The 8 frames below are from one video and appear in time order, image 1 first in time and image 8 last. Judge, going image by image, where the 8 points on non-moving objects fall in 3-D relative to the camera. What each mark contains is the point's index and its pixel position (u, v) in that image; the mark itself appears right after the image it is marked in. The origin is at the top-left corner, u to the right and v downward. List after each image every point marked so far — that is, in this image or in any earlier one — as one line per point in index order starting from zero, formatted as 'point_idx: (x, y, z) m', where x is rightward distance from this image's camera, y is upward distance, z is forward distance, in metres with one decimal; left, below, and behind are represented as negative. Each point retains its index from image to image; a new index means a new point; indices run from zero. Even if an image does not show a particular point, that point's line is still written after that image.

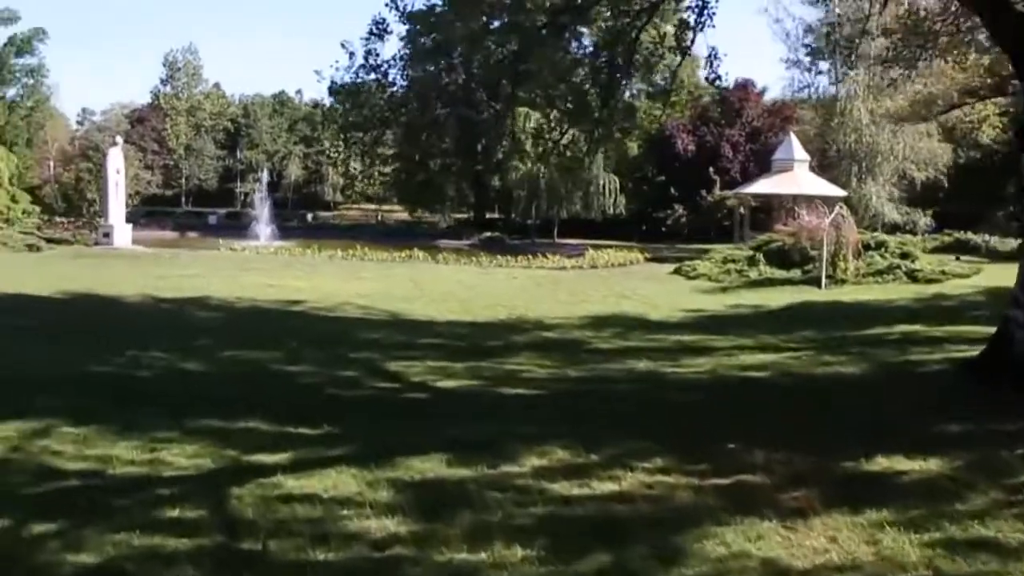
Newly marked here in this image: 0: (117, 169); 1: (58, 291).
0: (-6.9, +2.1, +18.4) m
1: (-5.2, 0.0, +12.1) m
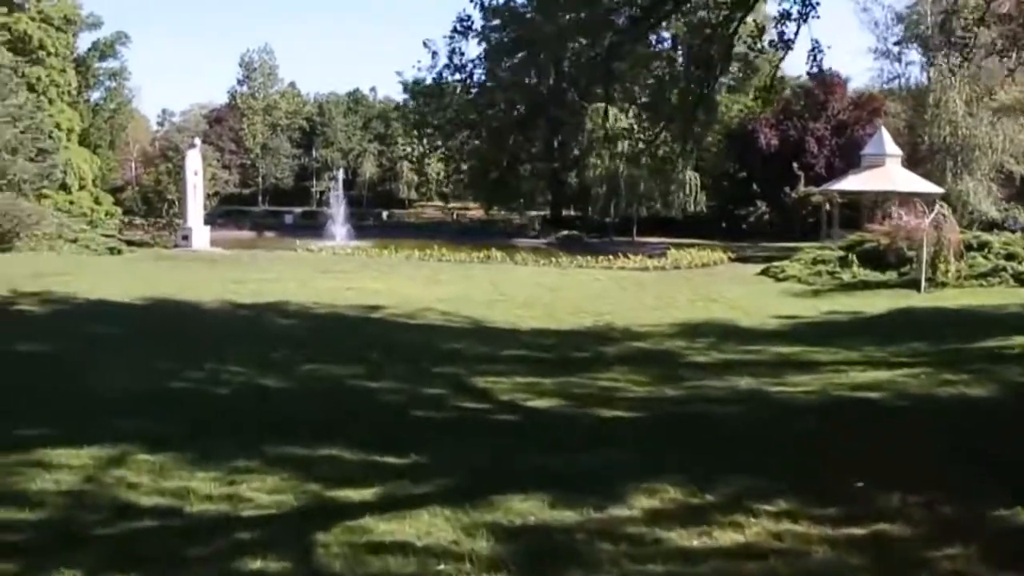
0: (-5.6, +2.0, +18.5) m
1: (-4.3, -0.1, +12.1) m
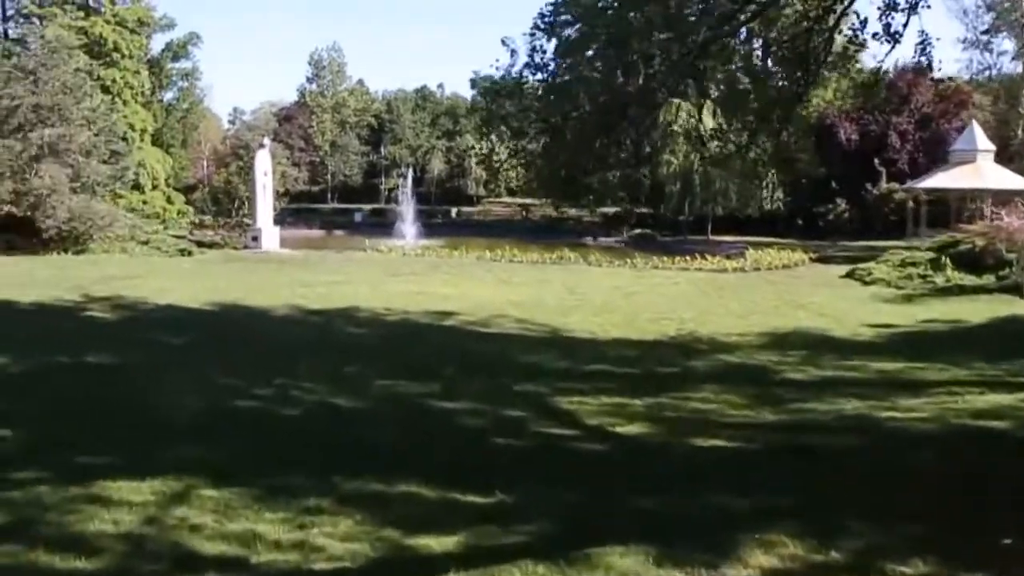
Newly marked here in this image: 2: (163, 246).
0: (-4.3, +2.0, +18.3) m
1: (-3.4, -0.2, +11.9) m
2: (-5.9, +0.7, +17.7) m
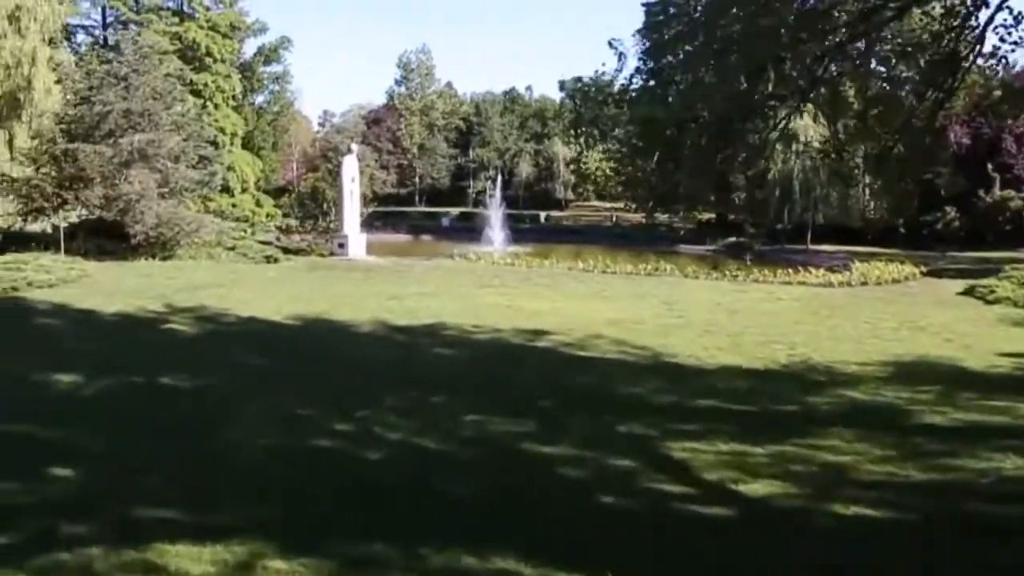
0: (-2.7, +1.9, +18.0) m
1: (-2.4, -0.3, +11.5) m
2: (-4.4, +0.6, +17.5) m
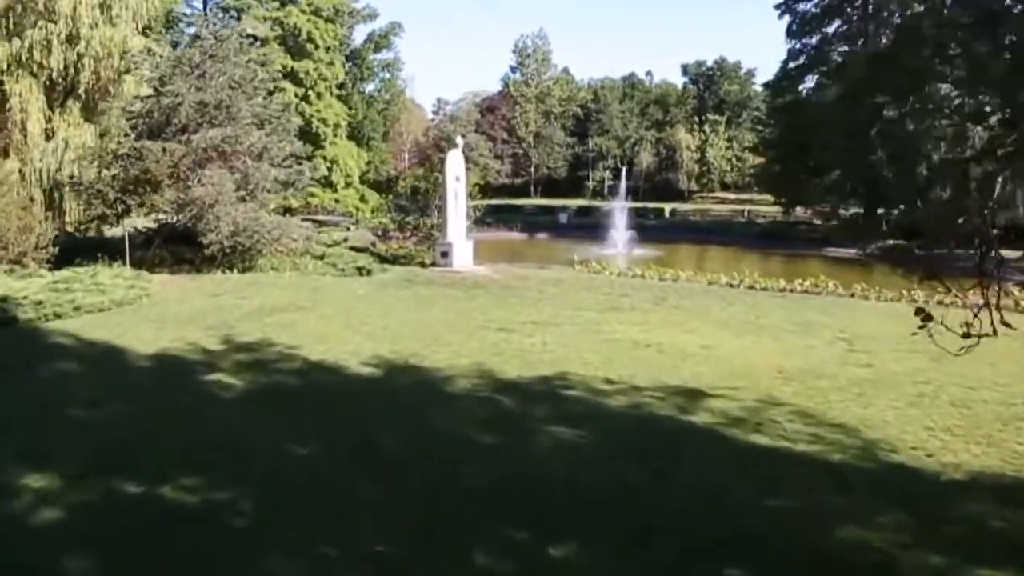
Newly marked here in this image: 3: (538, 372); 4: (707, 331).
0: (-0.8, +1.6, +15.6) m
1: (-1.2, -0.6, +9.2) m
2: (-2.5, +0.4, +15.3) m
3: (+0.2, -0.7, +8.7) m
4: (+2.1, -0.4, +11.1) m
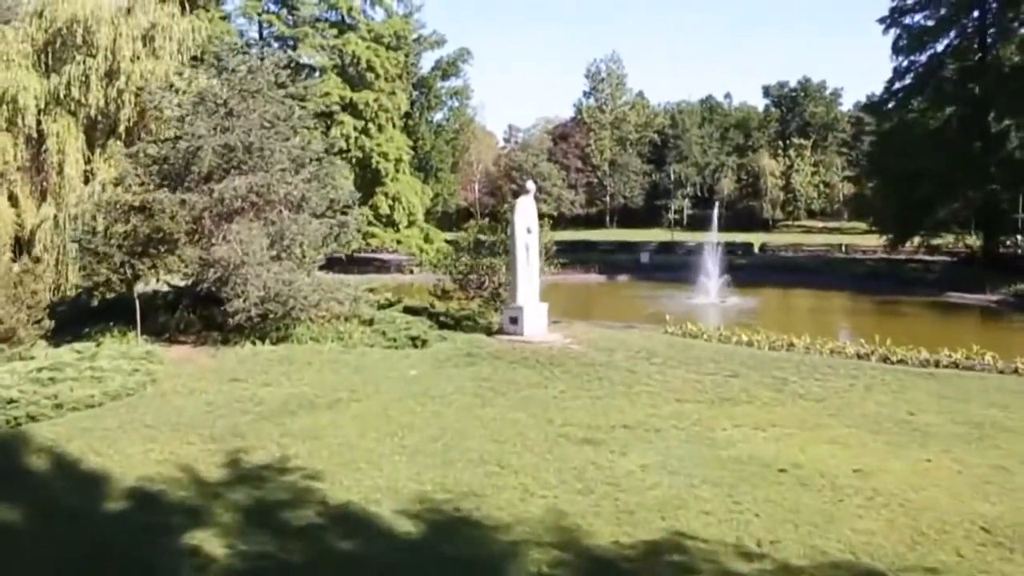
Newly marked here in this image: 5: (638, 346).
0: (+0.2, +0.8, +13.3) m
1: (-0.6, -1.4, +6.8) m
2: (-1.5, -0.5, +13.0) m
3: (+0.8, -1.4, +6.2) m
4: (+2.8, -1.2, +8.5) m
5: (+1.6, -0.7, +13.1) m
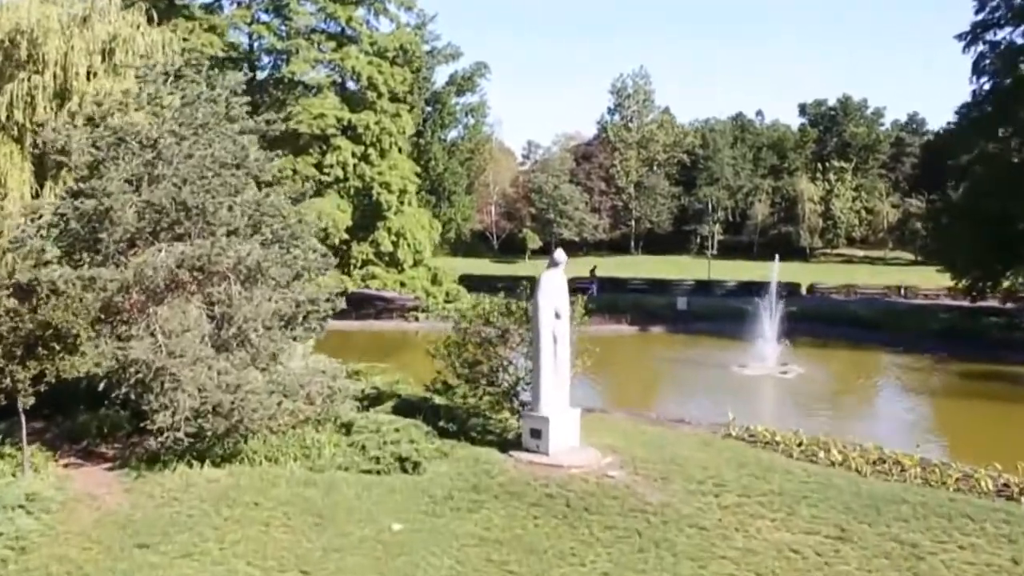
0: (+0.4, -0.2, +10.1) m
1: (-0.5, -2.3, +3.6) m
2: (-1.3, -1.5, +9.9) m
3: (+0.8, -2.3, +3.0) m
4: (+2.9, -2.2, +5.3) m
5: (+1.8, -1.7, +9.9) m
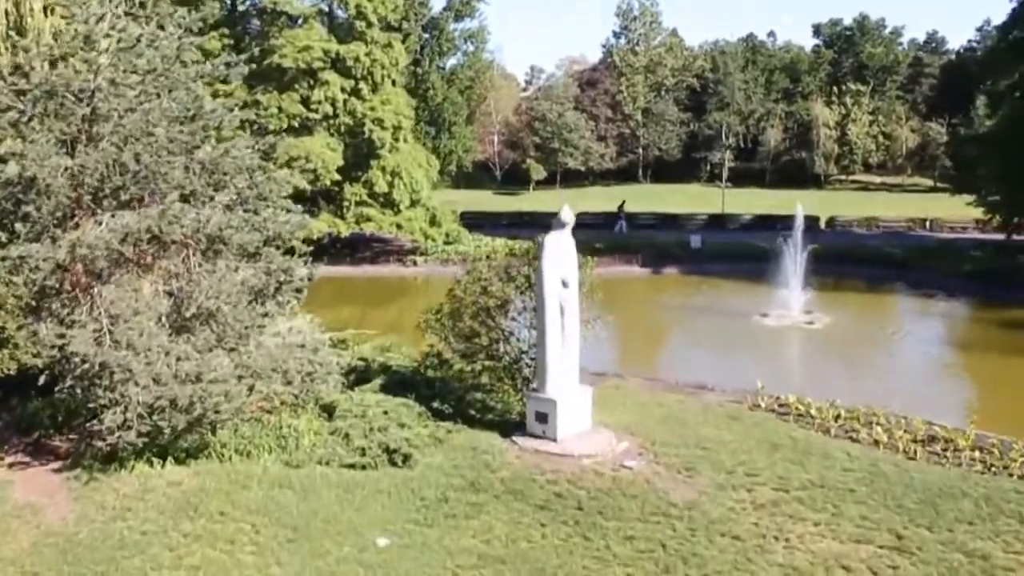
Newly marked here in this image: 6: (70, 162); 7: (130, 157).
0: (+0.4, +0.1, +8.9) m
1: (-0.5, -2.4, +2.5) m
2: (-1.3, -1.2, +8.8) m
3: (+0.8, -2.5, +1.9) m
4: (+2.9, -2.1, +4.2) m
5: (+1.8, -1.4, +8.8) m
6: (-3.2, +0.9, +7.6) m
7: (-2.8, +1.0, +7.9) m
